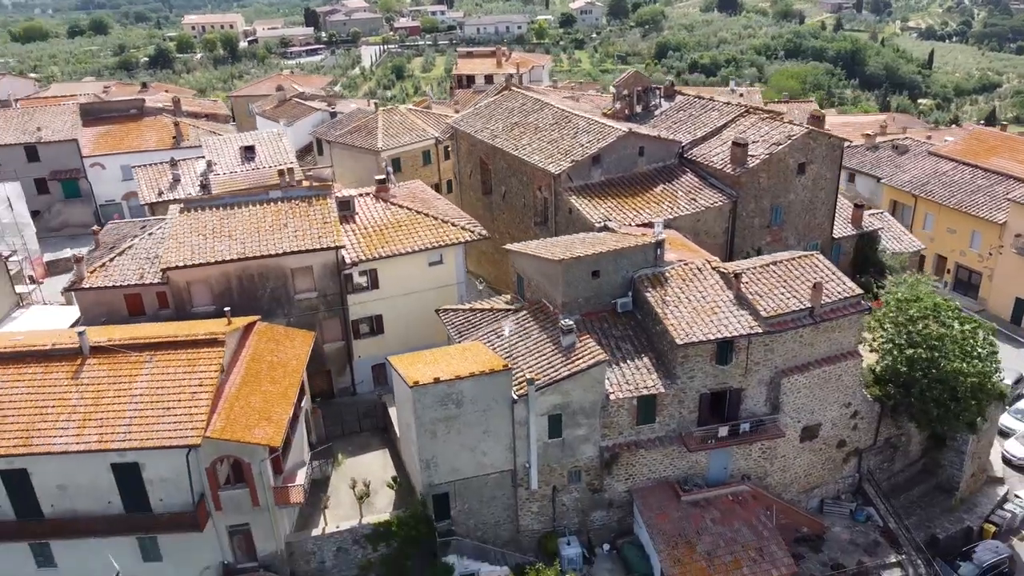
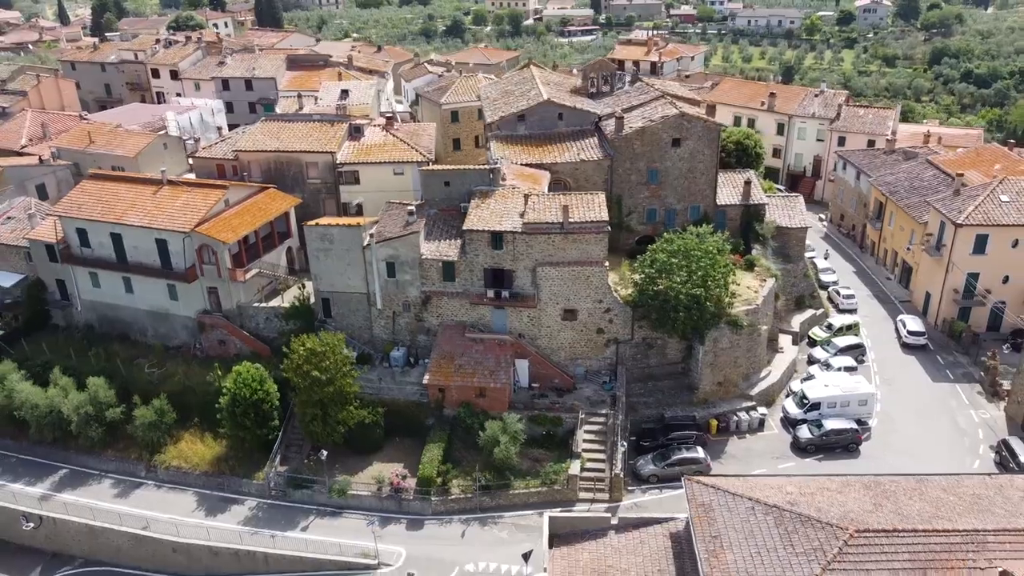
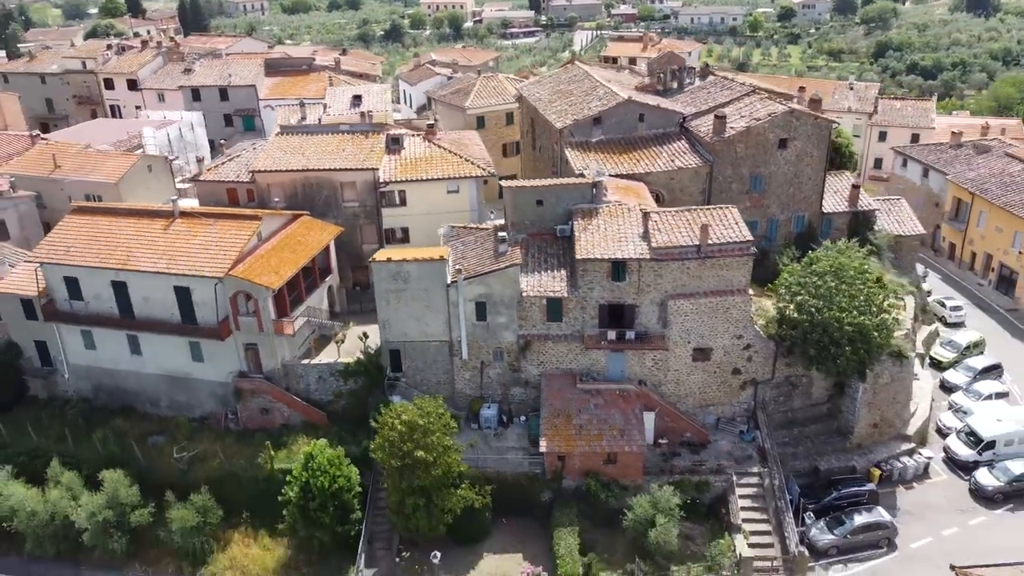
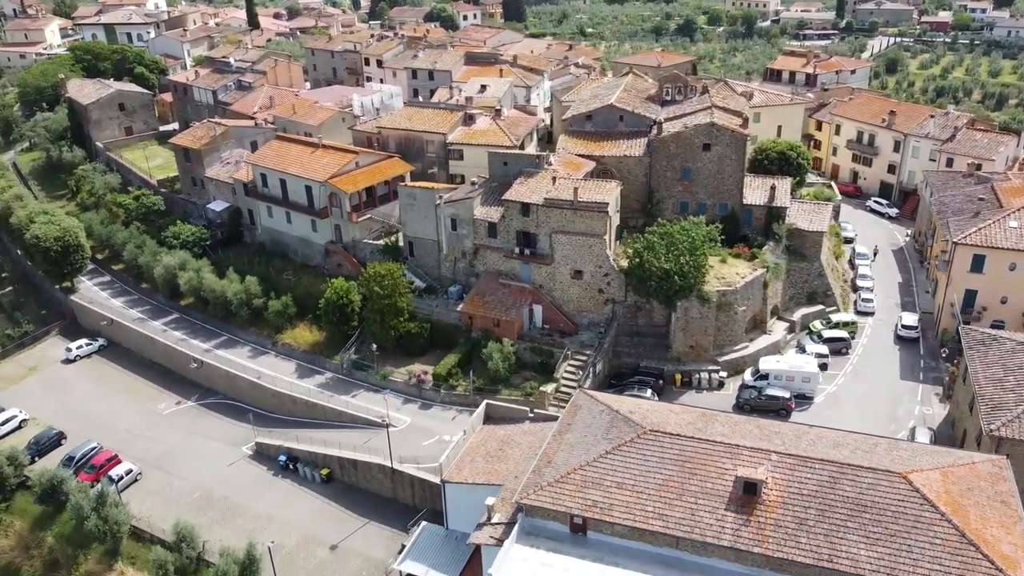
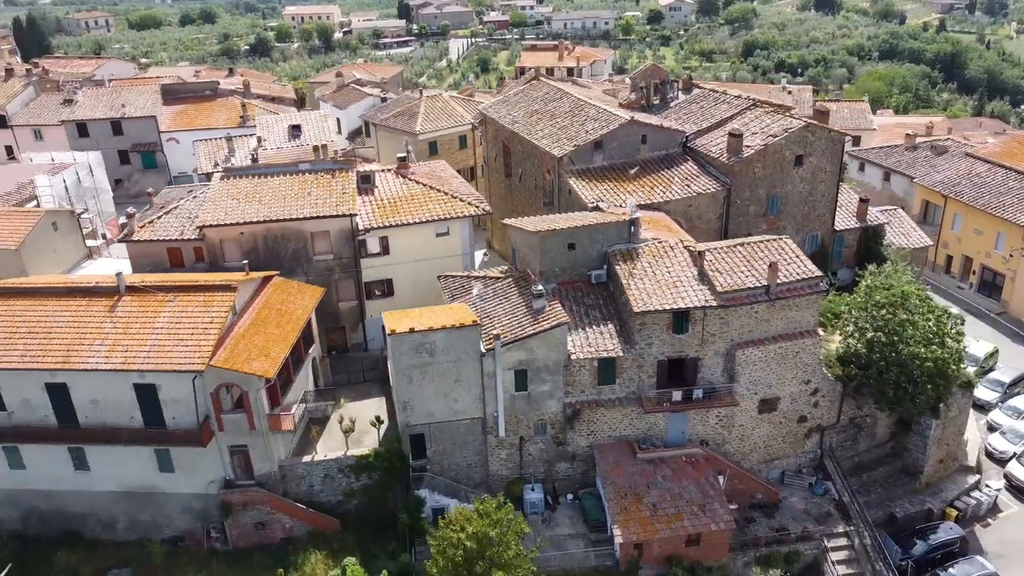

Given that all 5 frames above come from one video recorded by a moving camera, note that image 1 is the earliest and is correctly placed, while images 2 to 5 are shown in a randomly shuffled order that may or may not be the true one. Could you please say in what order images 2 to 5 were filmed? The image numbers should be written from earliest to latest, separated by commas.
5, 3, 2, 4
